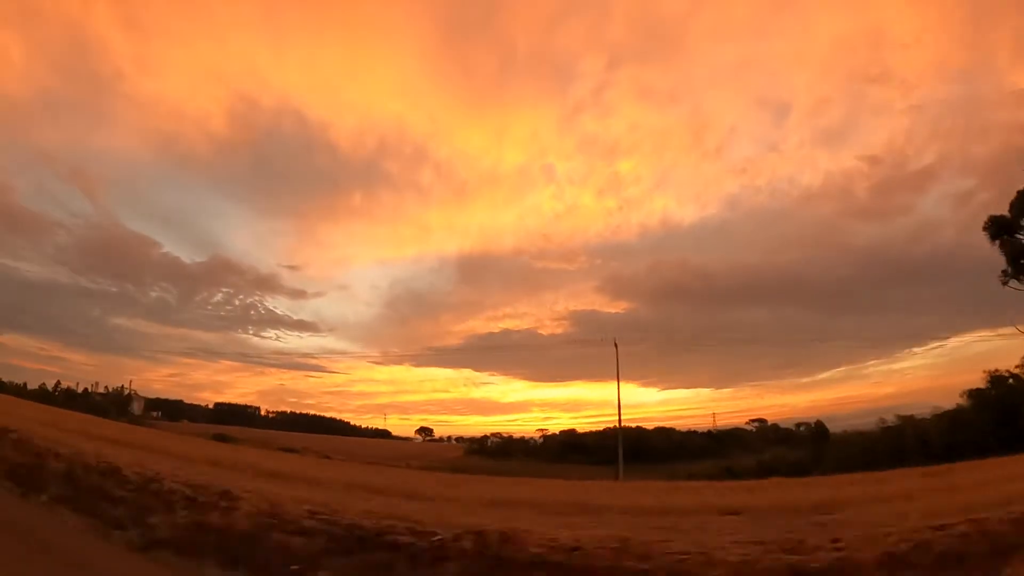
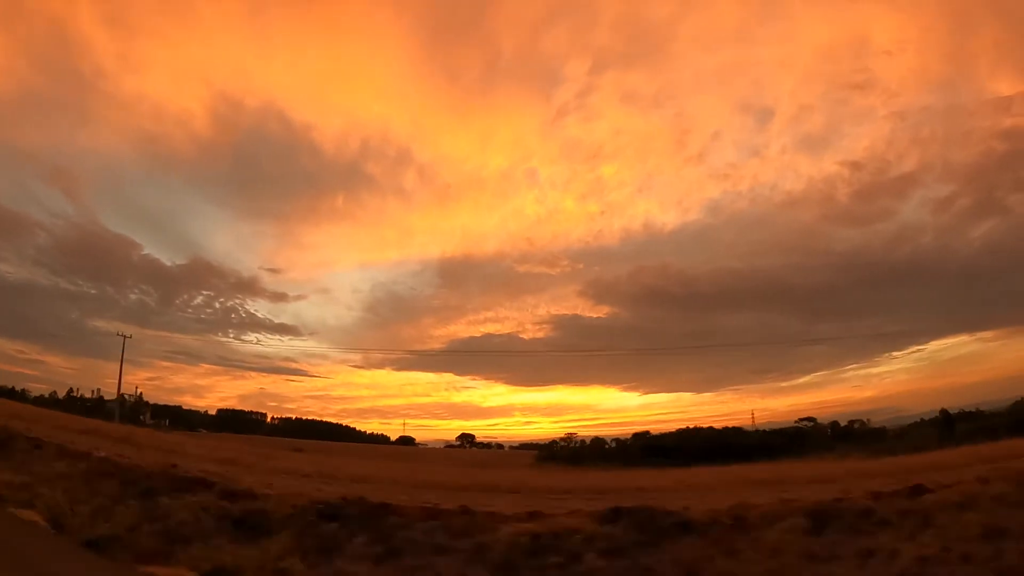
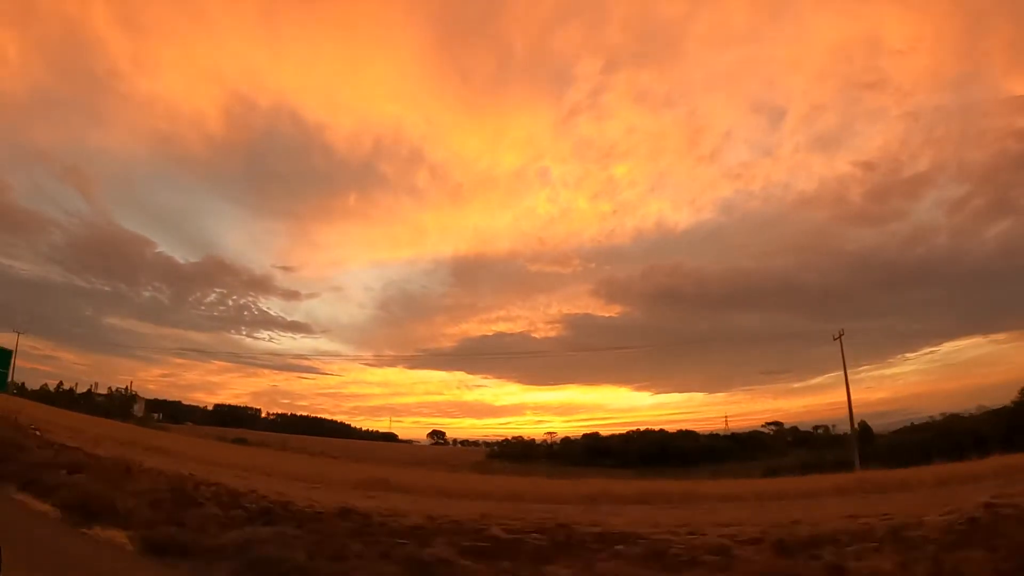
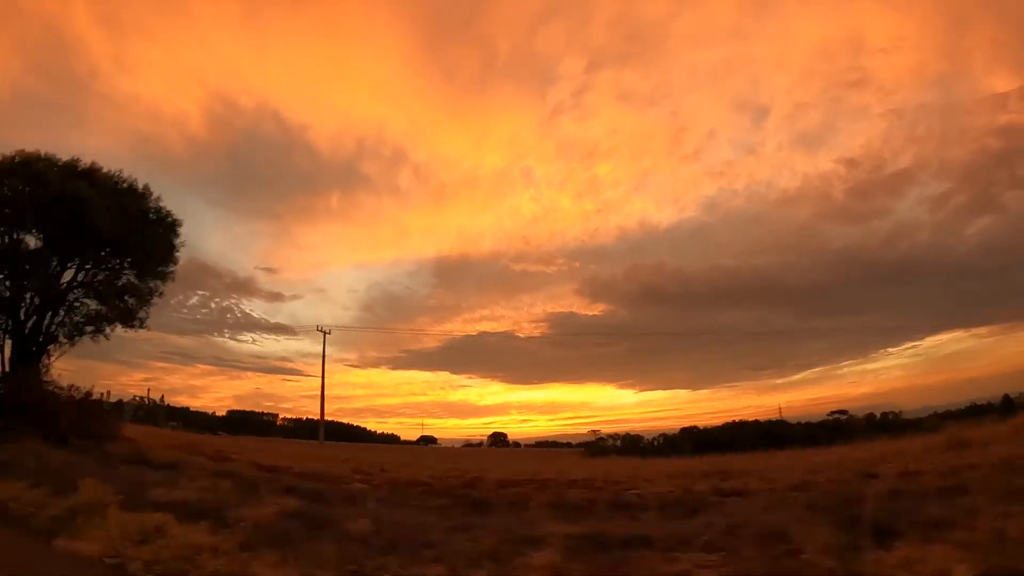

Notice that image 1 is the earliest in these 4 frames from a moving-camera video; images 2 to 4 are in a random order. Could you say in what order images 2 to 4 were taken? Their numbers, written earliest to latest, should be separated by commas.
3, 2, 4
